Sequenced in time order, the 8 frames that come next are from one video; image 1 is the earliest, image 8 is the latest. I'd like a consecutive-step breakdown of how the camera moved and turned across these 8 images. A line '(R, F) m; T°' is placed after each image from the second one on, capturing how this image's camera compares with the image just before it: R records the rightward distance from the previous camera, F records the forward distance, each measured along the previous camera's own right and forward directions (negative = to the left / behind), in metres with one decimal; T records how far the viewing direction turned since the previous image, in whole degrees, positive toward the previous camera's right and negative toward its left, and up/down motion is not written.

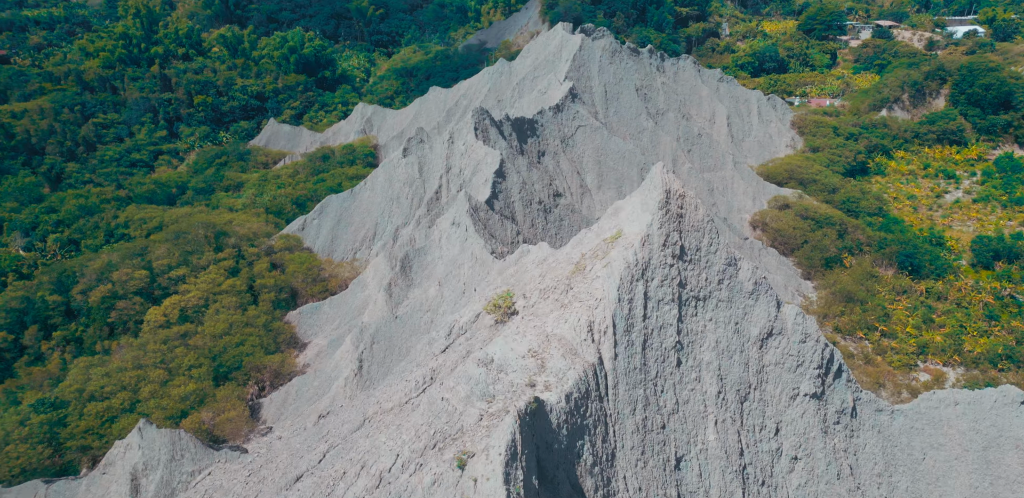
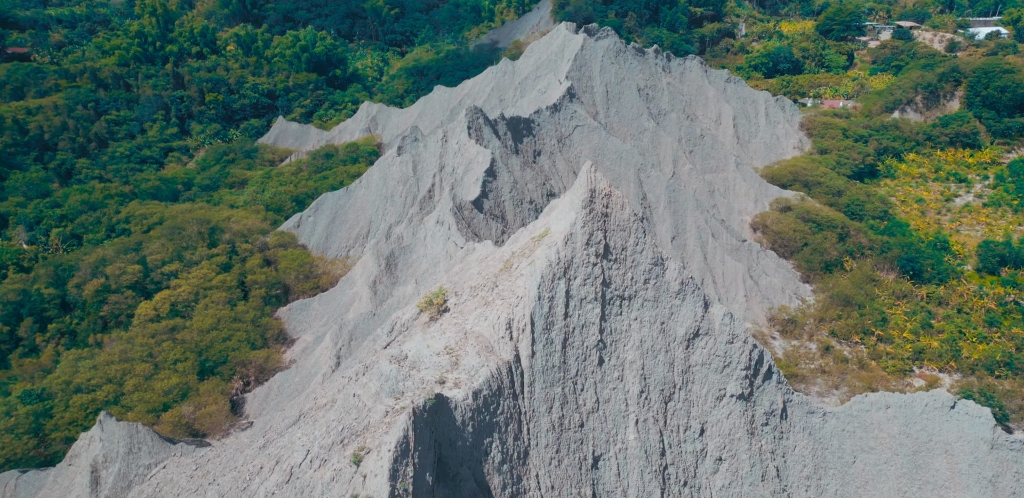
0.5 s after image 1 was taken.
(+1.8, -0.1) m; -2°
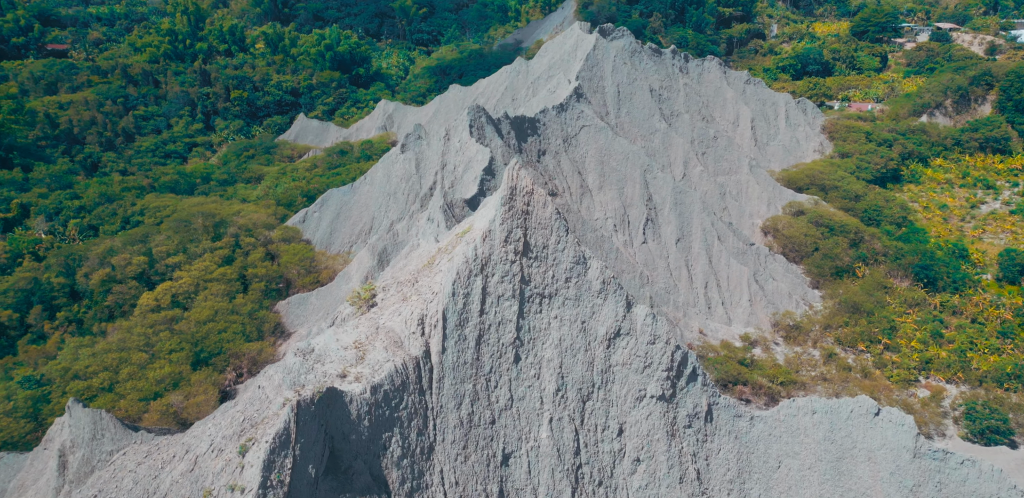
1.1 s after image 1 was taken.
(+2.2, 0.0) m; -3°
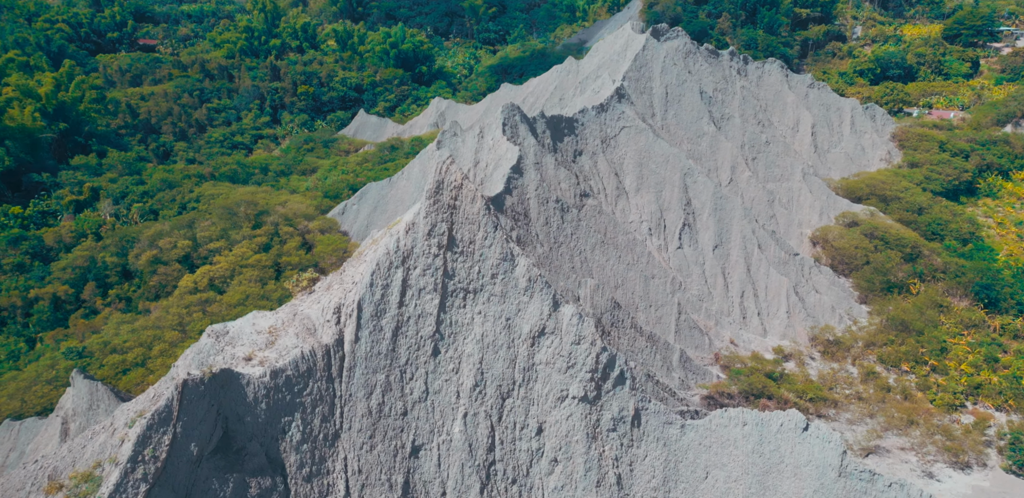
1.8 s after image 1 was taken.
(+2.9, +0.2) m; -6°
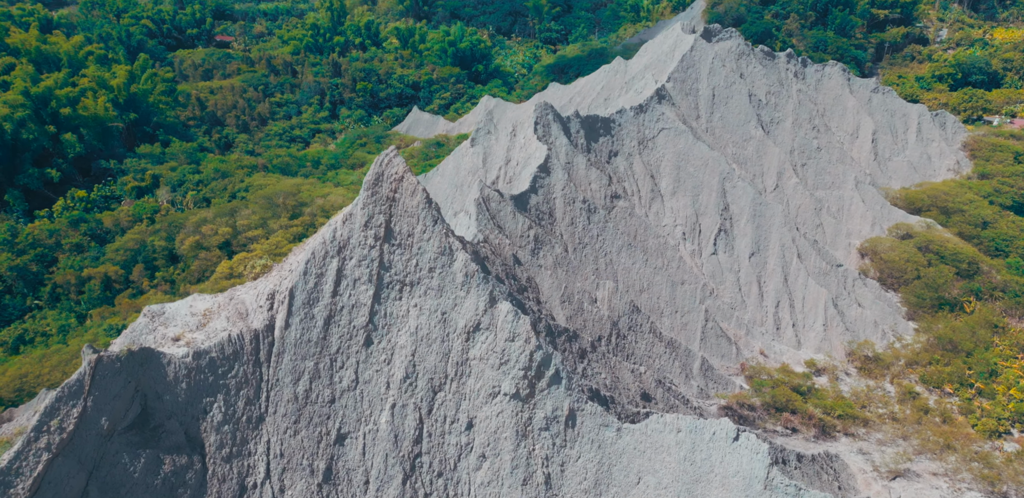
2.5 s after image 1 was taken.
(+2.6, +0.2) m; -6°
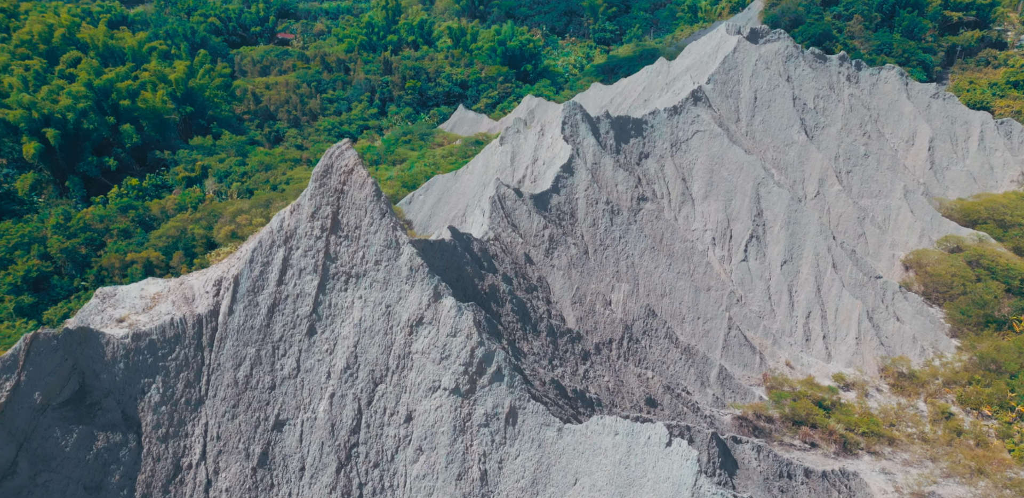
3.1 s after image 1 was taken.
(+2.3, +0.2) m; -5°
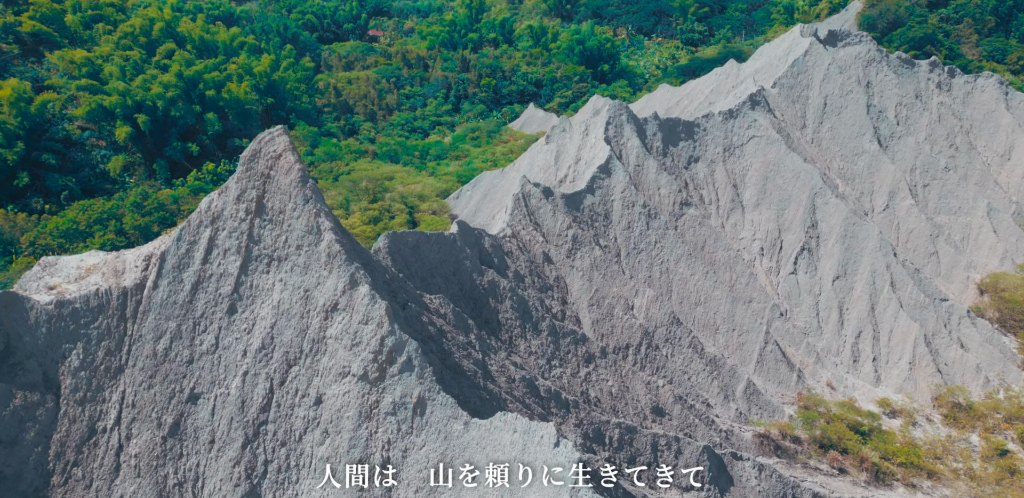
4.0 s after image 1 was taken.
(+3.6, +0.4) m; -8°
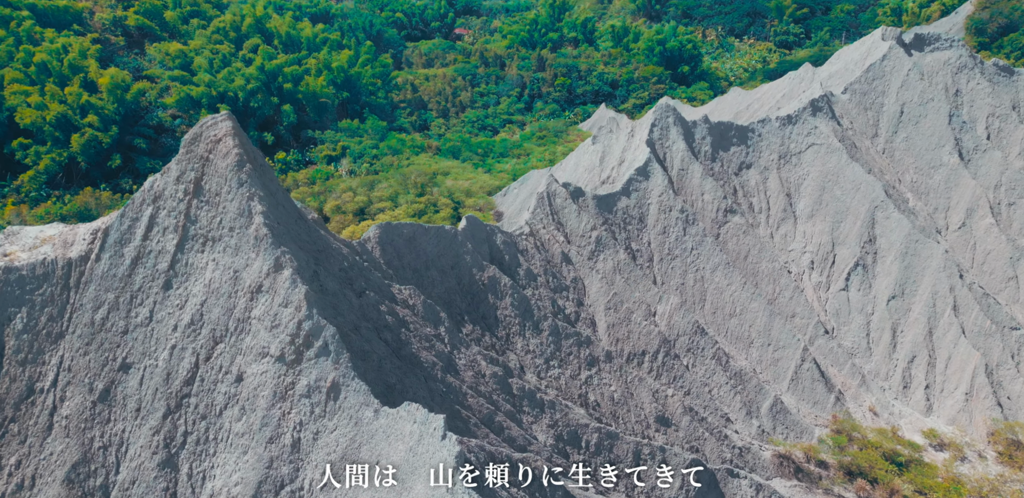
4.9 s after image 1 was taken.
(+3.6, +0.4) m; -8°
